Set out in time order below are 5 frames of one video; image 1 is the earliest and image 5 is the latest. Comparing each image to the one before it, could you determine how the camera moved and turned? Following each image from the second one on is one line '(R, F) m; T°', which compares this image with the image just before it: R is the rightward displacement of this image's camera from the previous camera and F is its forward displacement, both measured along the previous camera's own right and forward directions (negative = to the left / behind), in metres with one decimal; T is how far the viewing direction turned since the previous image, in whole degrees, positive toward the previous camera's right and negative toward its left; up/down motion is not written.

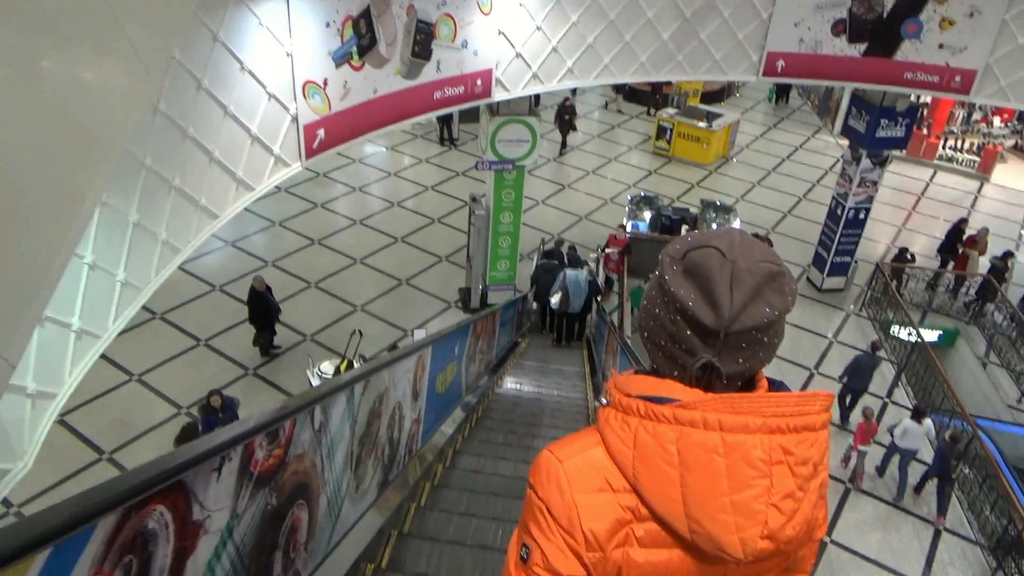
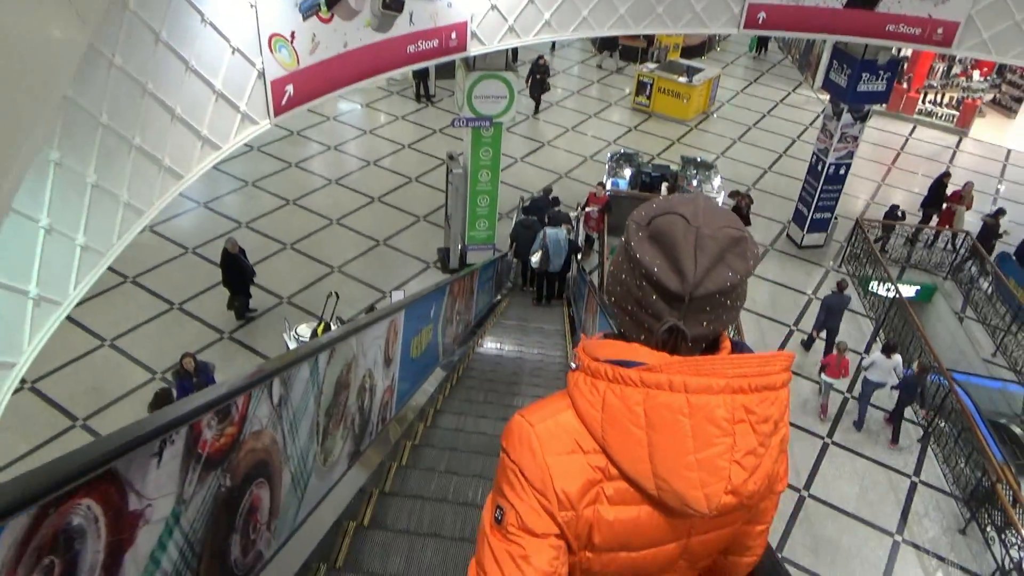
(0.0, +0.1) m; +1°
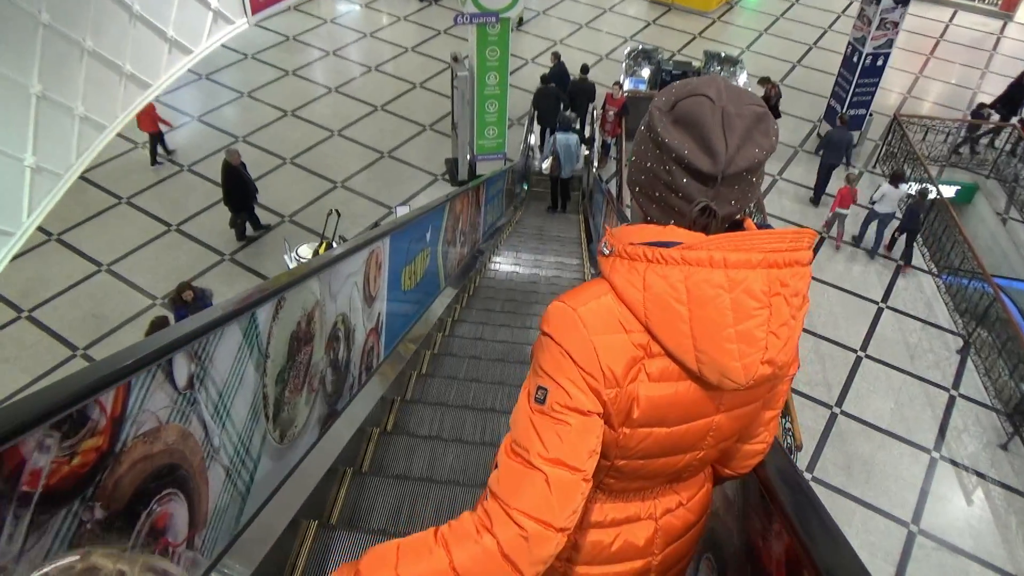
(0.0, +0.4) m; -1°
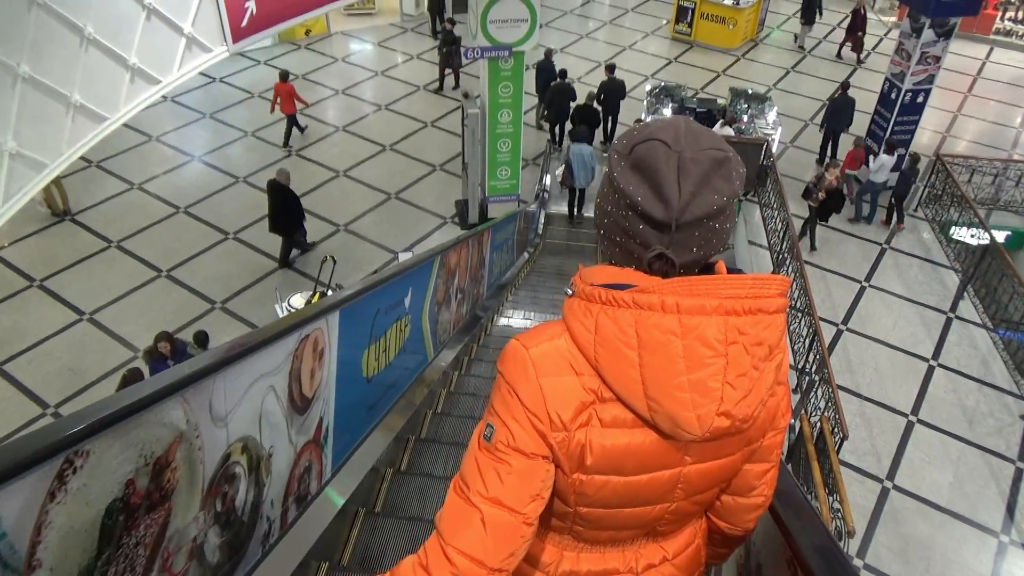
(+0.1, +0.6) m; -1°
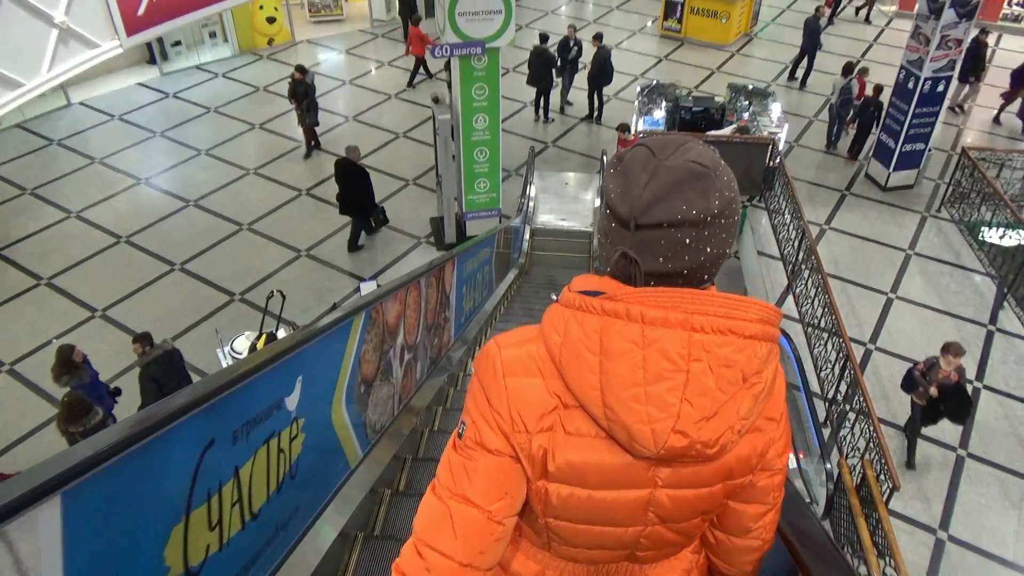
(+0.1, +0.9) m; +1°
